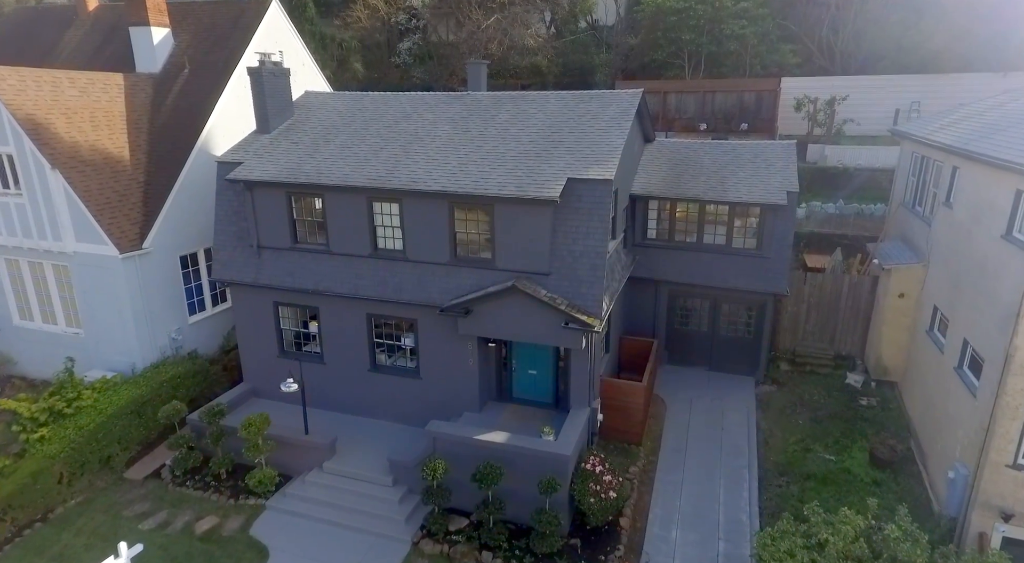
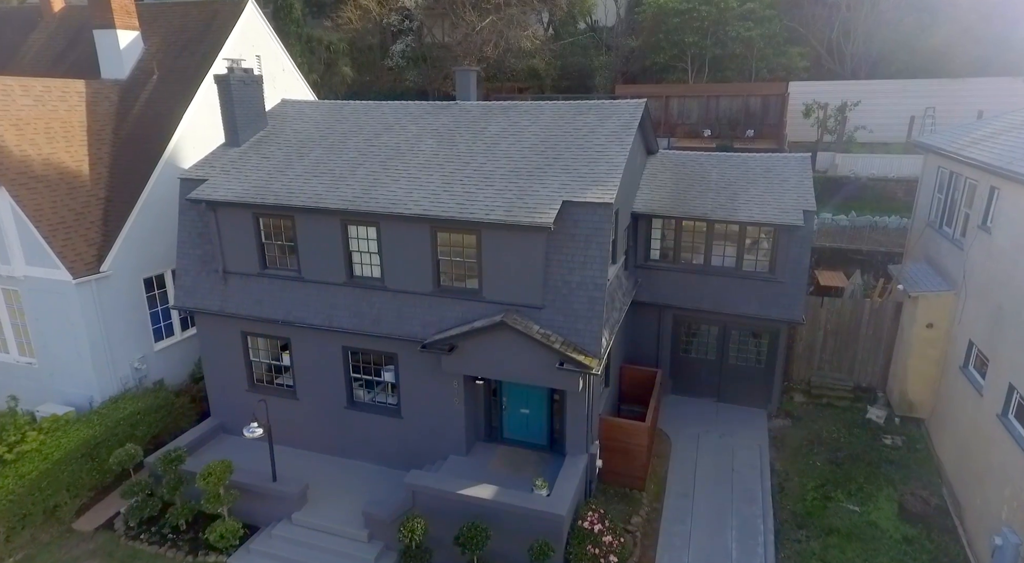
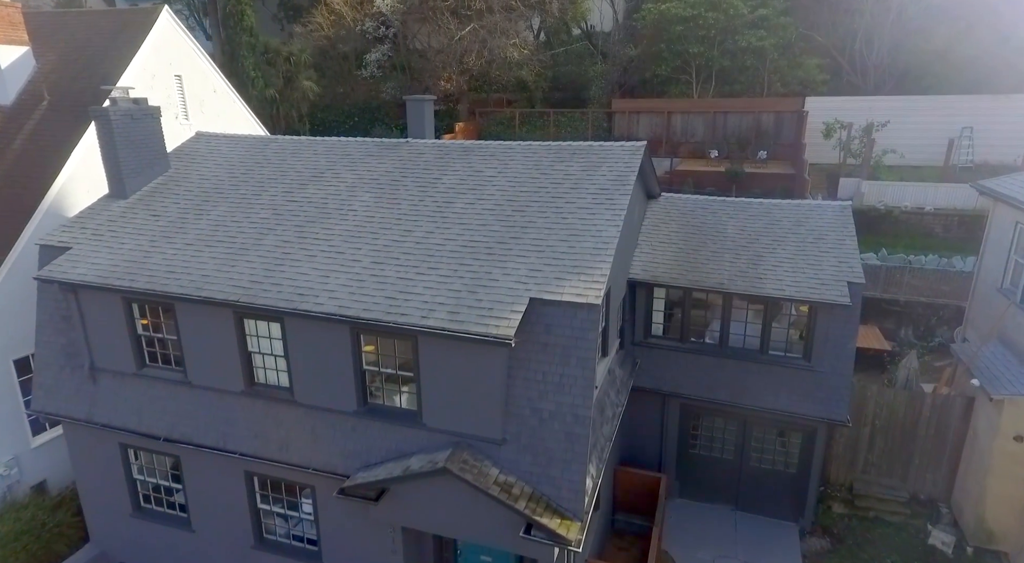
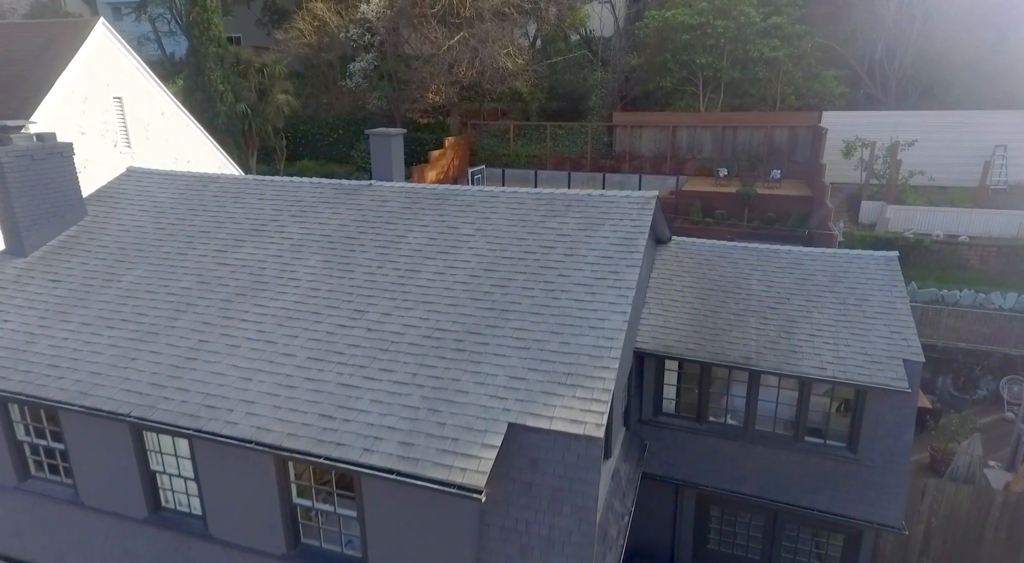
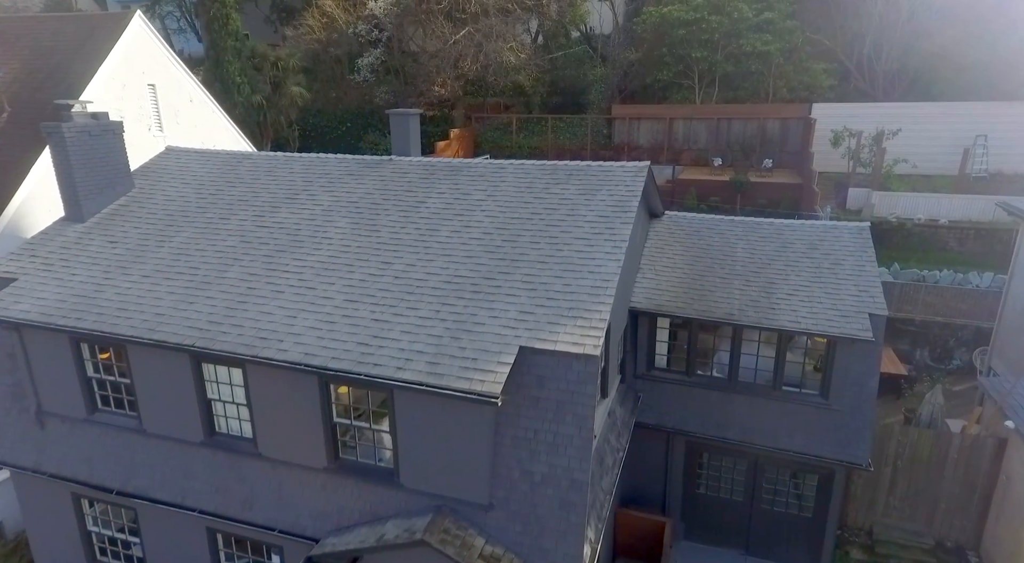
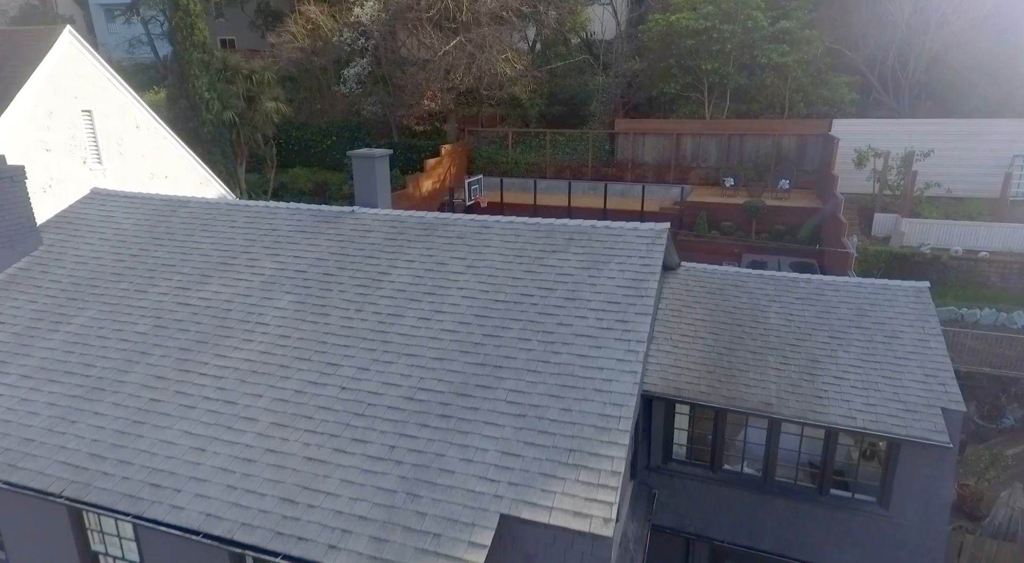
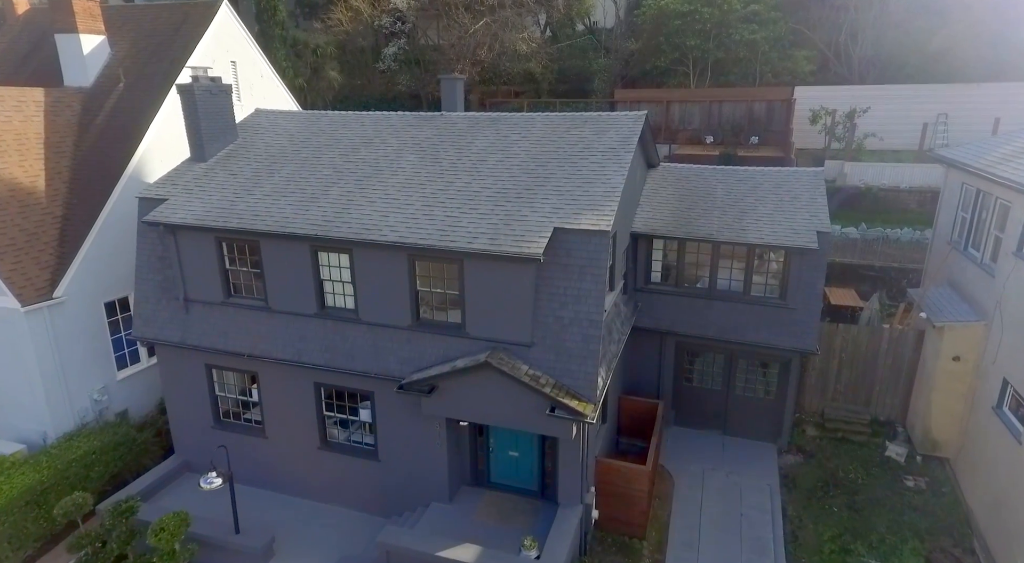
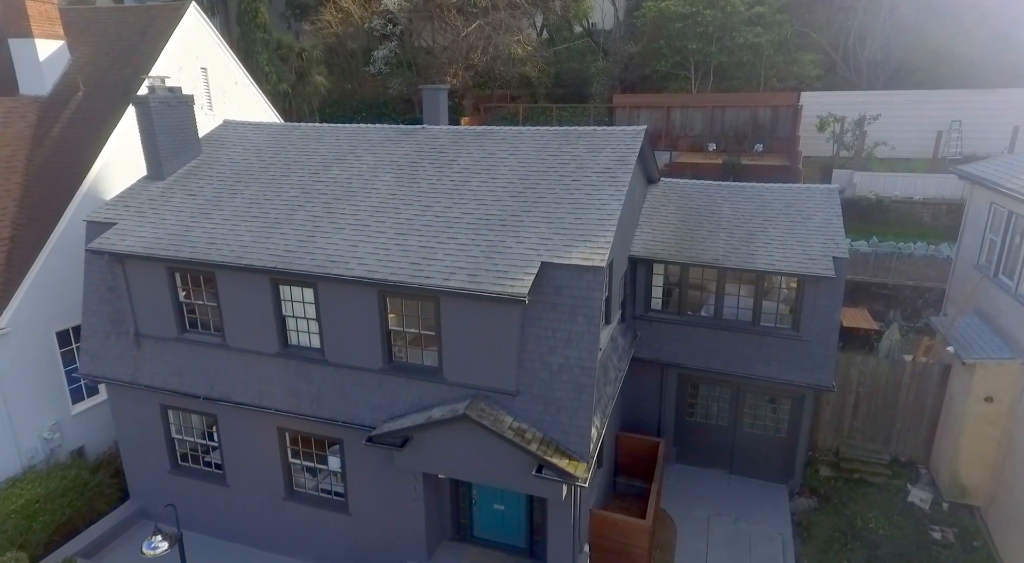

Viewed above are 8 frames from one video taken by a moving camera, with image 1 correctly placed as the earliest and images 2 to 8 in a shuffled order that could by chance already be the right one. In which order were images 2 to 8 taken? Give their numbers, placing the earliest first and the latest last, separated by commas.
2, 7, 8, 3, 5, 4, 6
